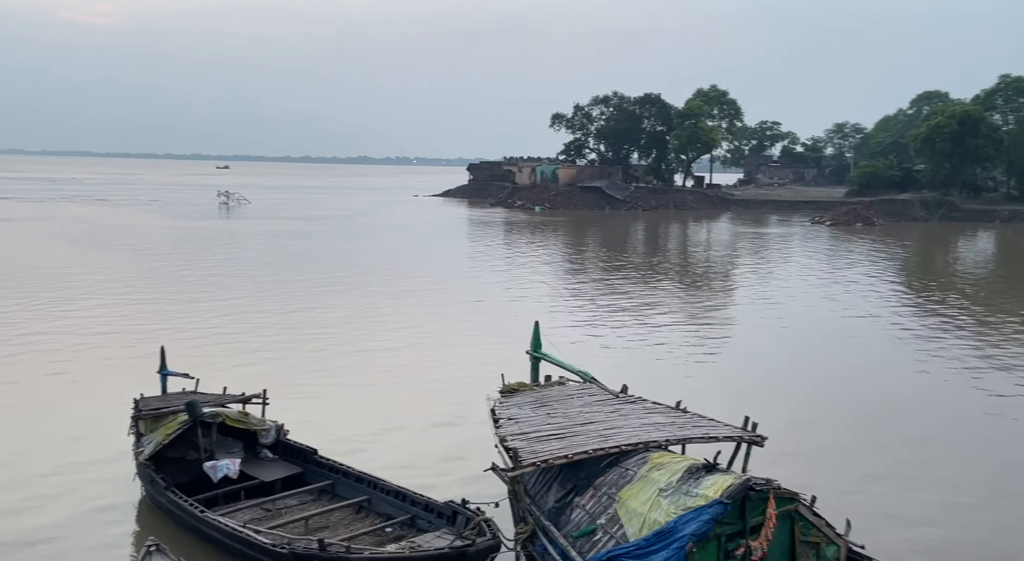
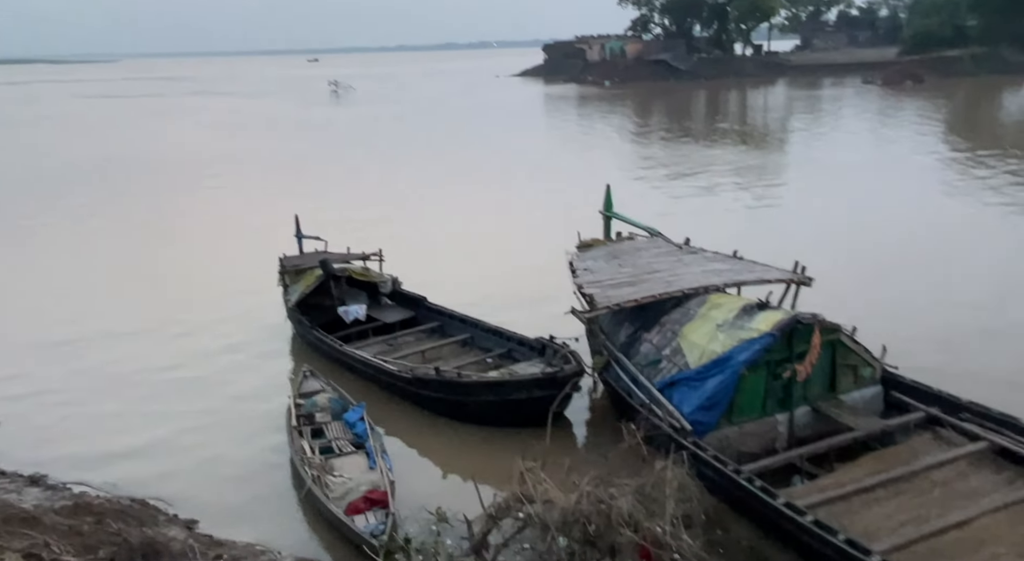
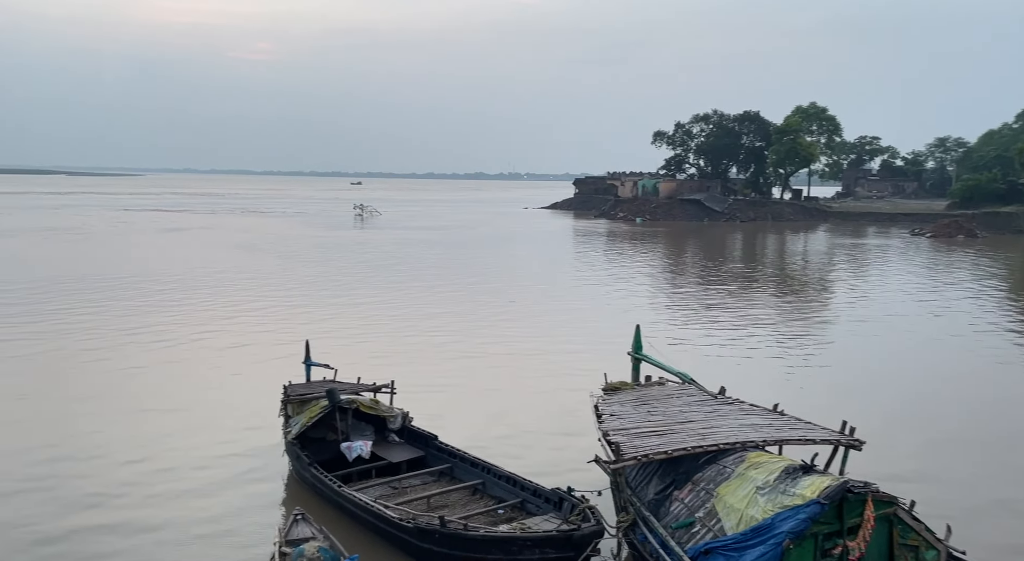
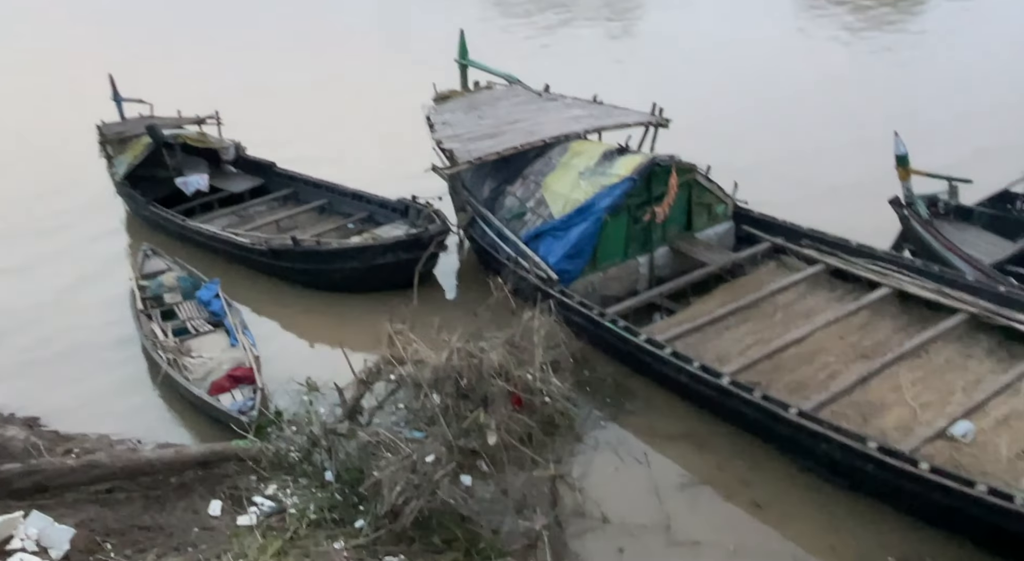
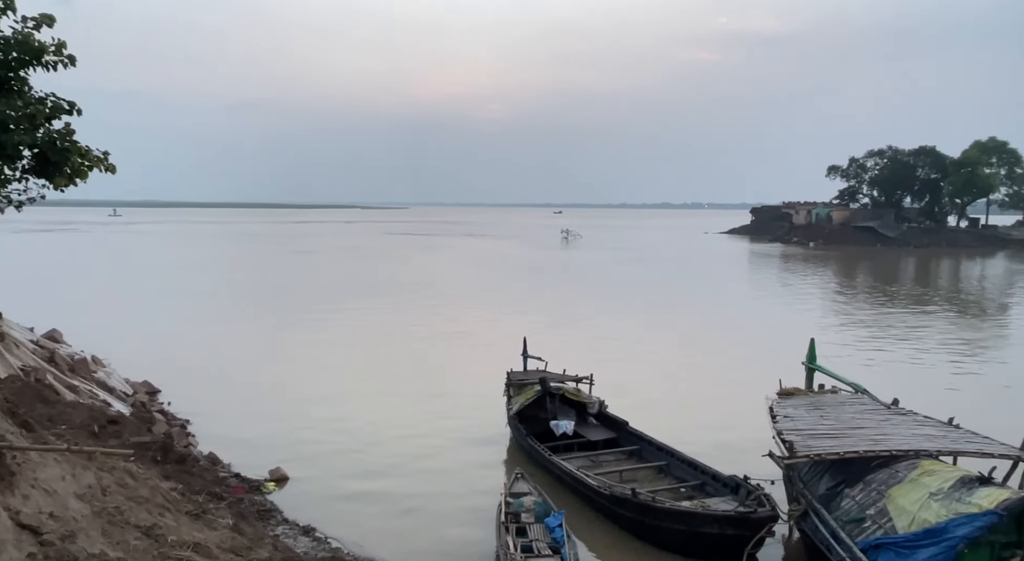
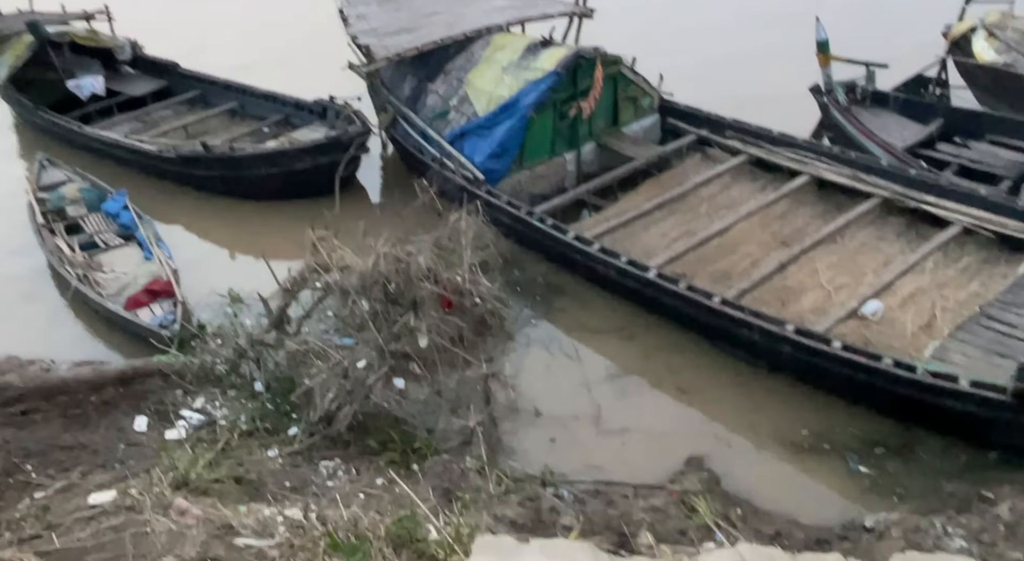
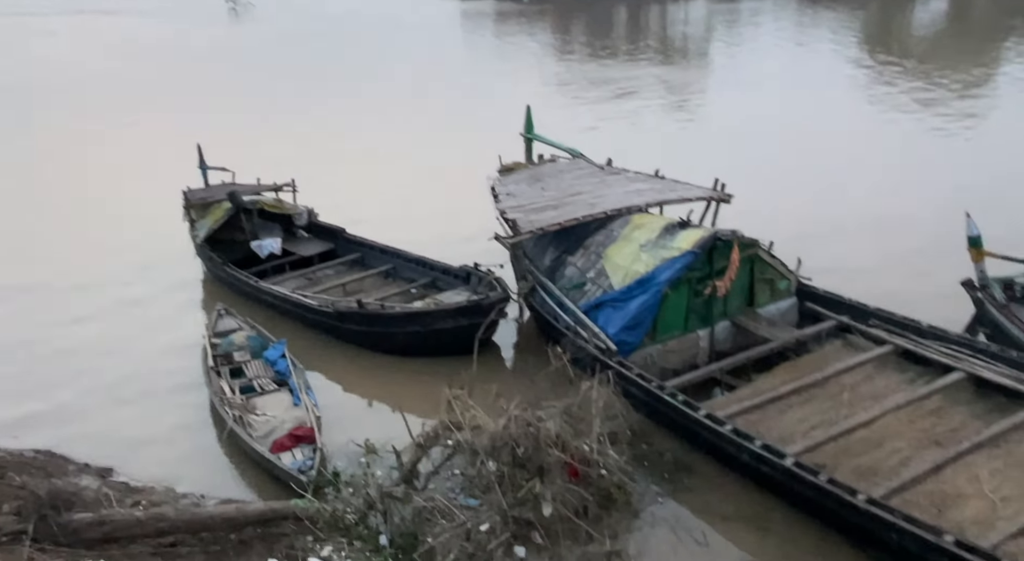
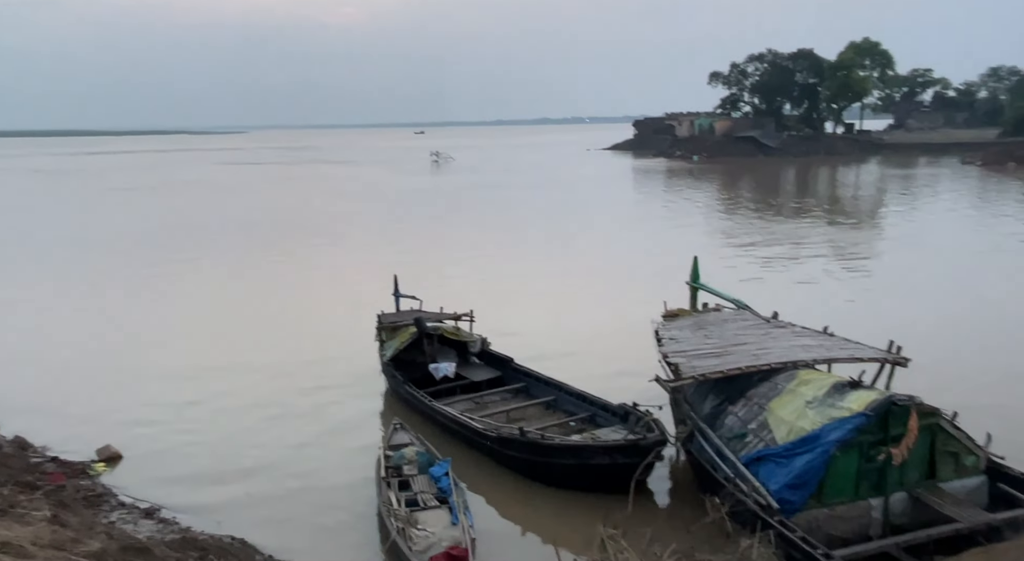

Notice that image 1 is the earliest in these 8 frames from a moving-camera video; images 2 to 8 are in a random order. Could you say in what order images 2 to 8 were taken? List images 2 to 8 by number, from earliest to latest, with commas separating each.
3, 5, 8, 2, 7, 4, 6
